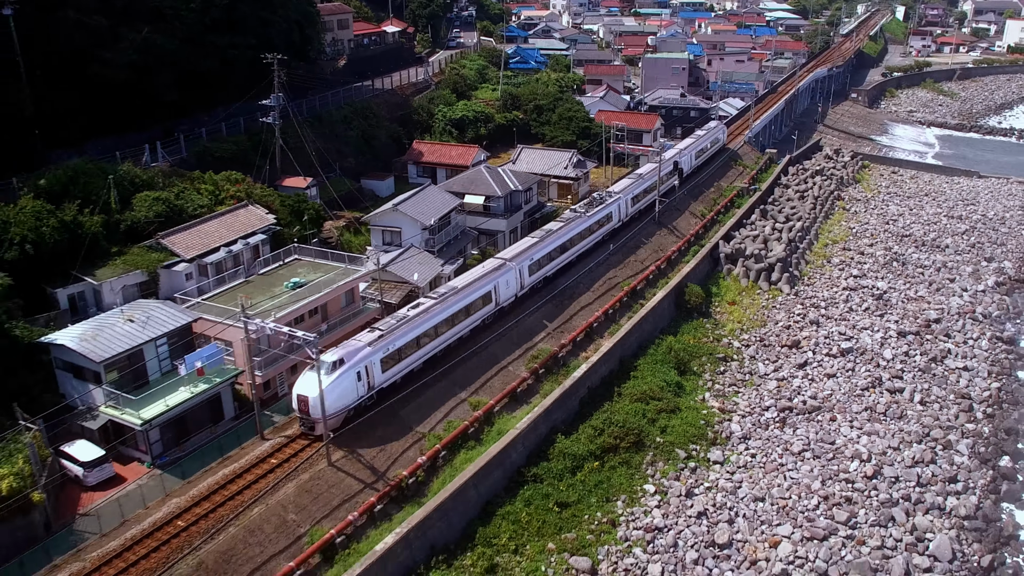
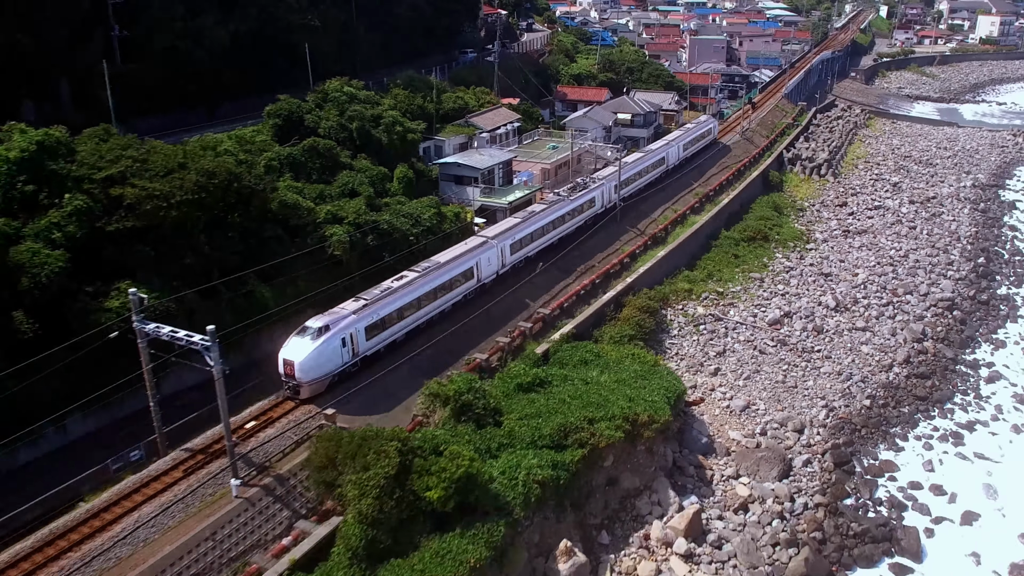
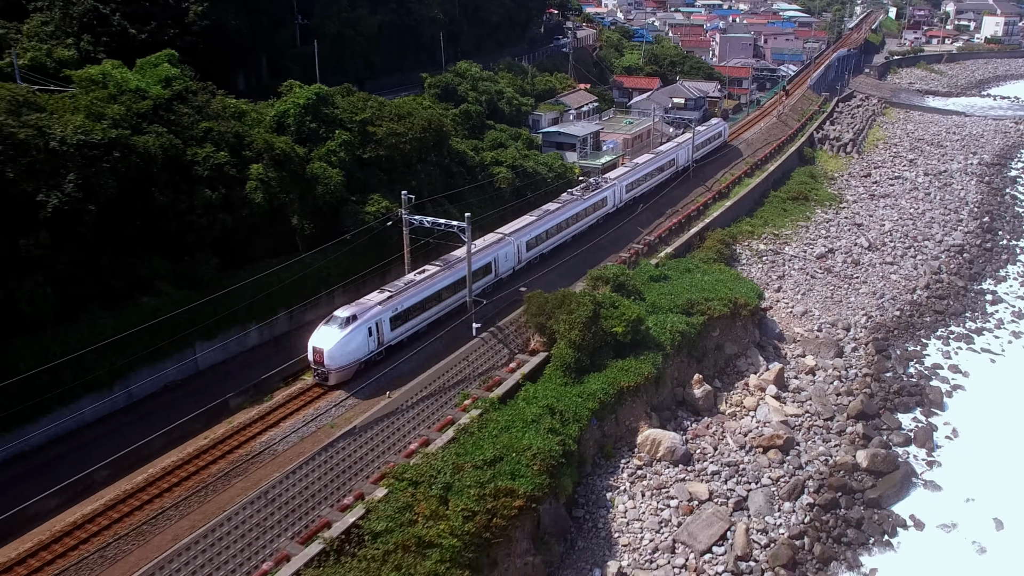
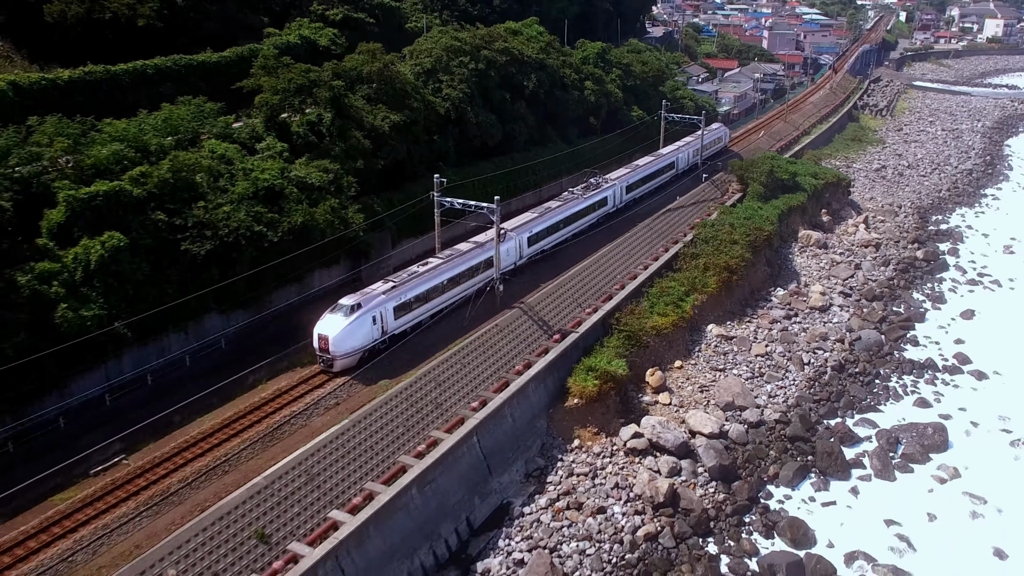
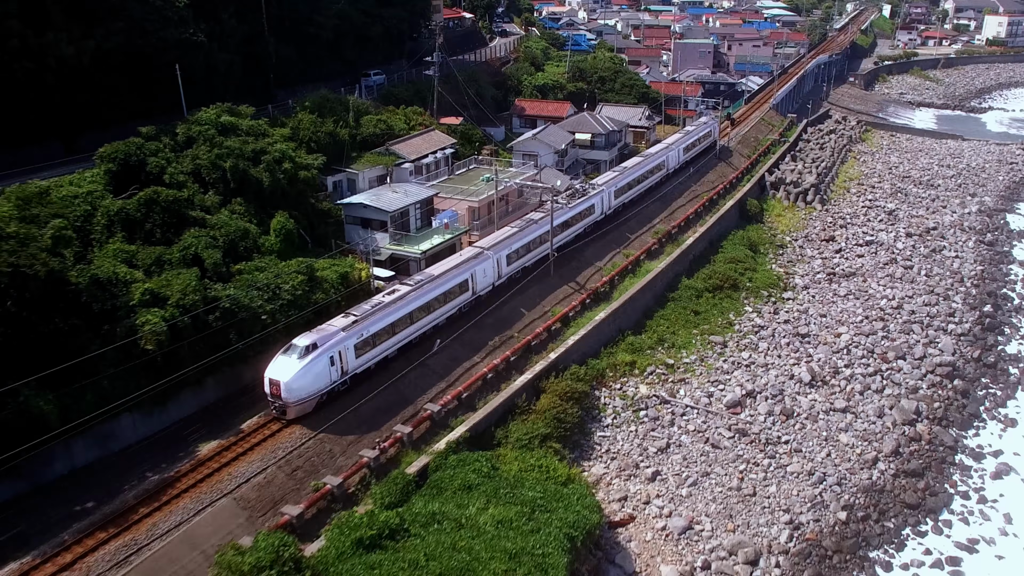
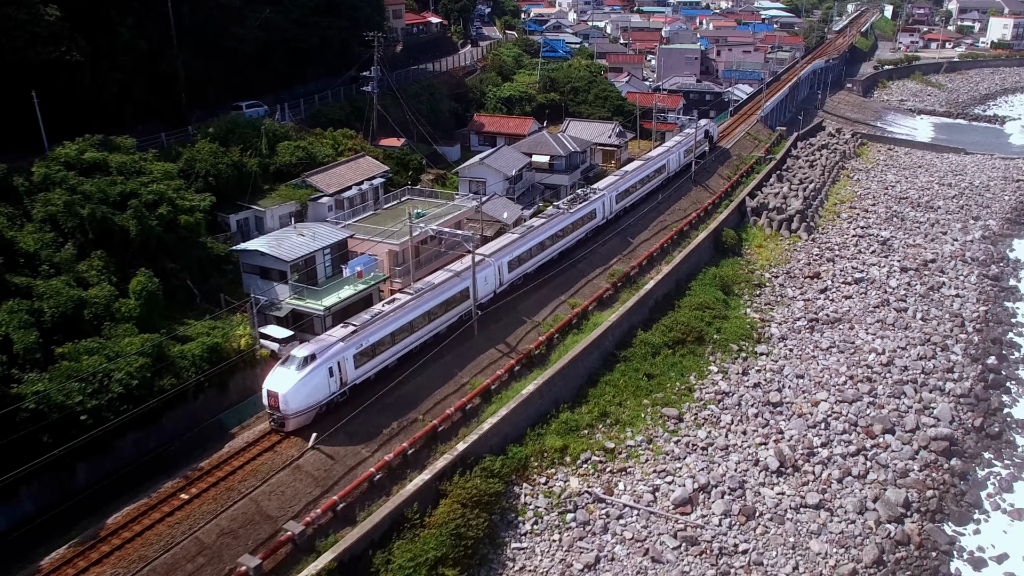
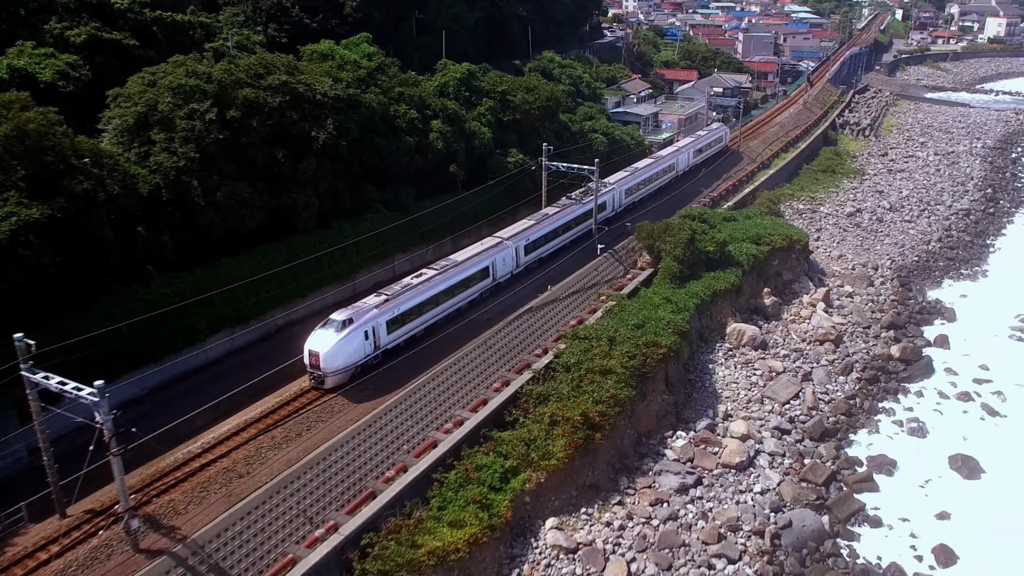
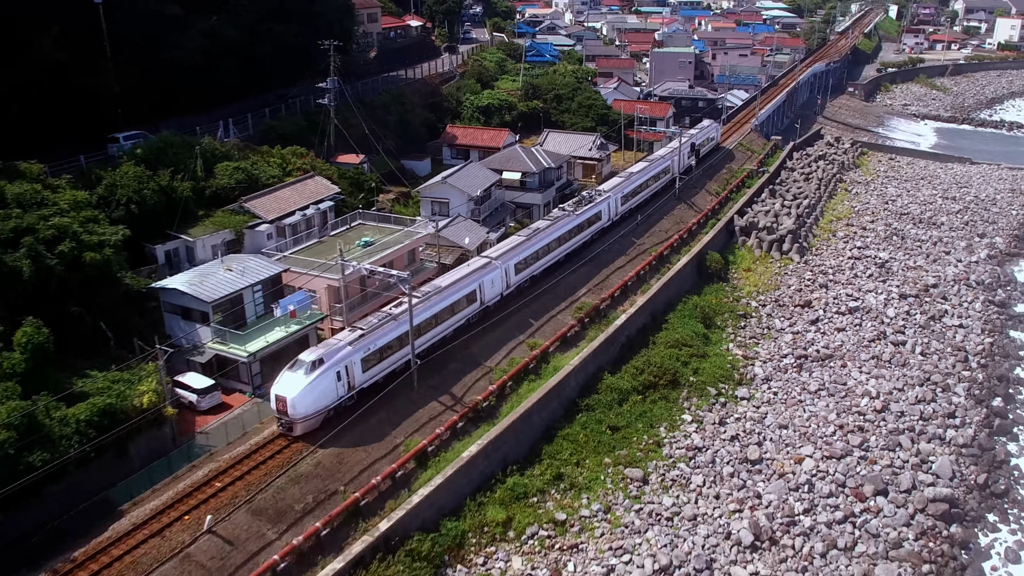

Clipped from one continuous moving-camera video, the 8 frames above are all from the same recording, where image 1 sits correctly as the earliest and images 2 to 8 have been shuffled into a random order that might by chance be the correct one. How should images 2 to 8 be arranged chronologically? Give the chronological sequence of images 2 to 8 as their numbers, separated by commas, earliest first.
8, 6, 5, 2, 3, 7, 4
